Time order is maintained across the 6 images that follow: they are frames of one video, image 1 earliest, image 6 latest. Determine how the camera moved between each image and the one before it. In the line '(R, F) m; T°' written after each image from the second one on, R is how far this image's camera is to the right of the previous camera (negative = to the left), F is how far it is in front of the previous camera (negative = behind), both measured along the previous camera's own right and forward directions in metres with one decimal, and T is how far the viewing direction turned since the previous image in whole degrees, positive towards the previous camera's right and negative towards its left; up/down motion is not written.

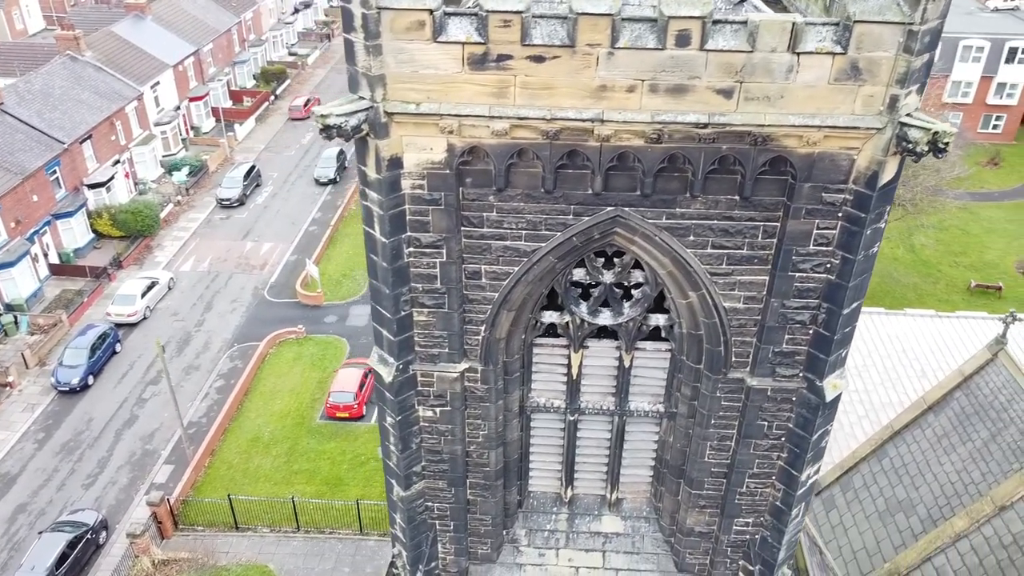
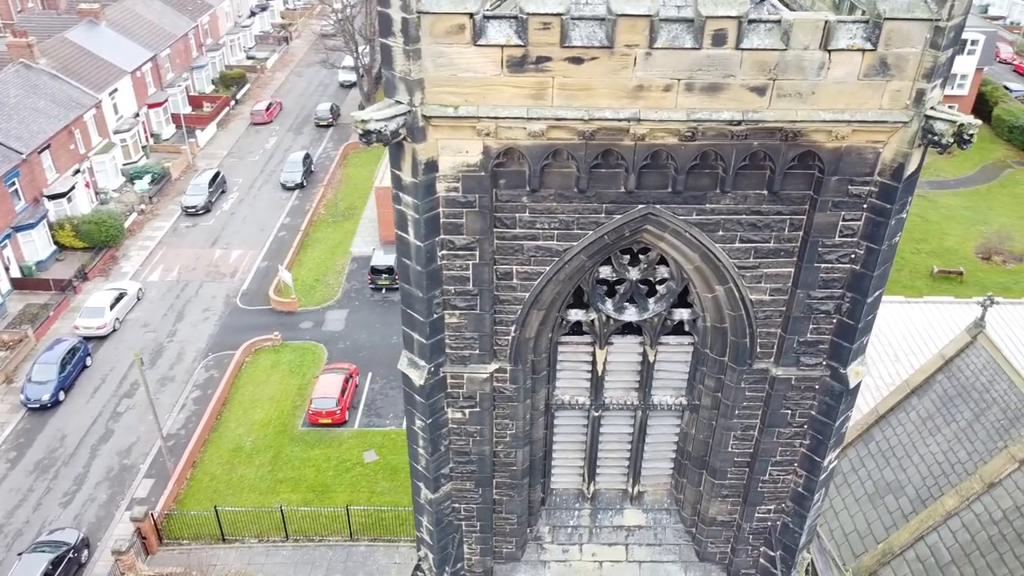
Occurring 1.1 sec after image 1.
(-0.7, 0.0) m; +3°
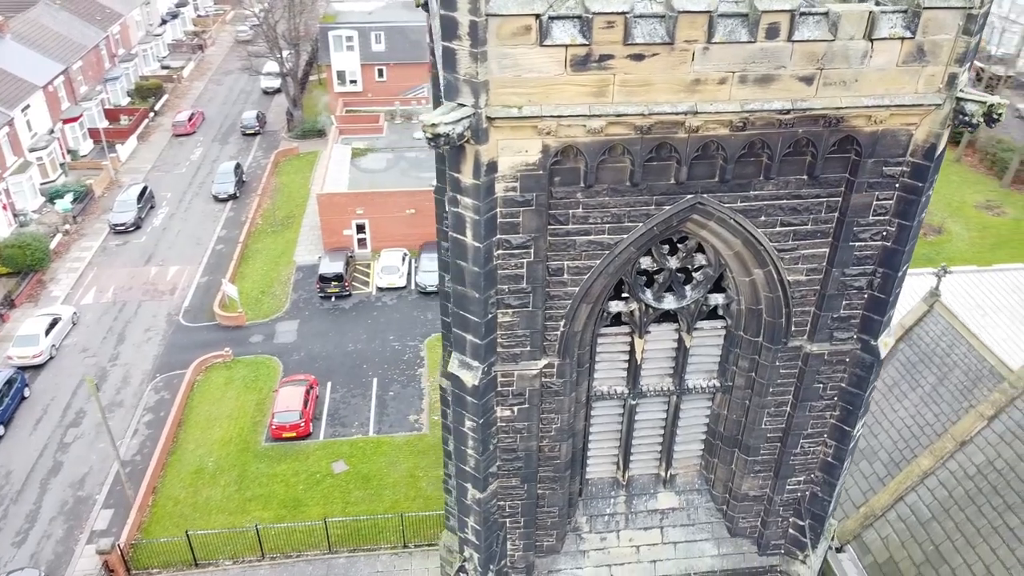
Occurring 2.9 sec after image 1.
(-1.2, 0.0) m; +5°
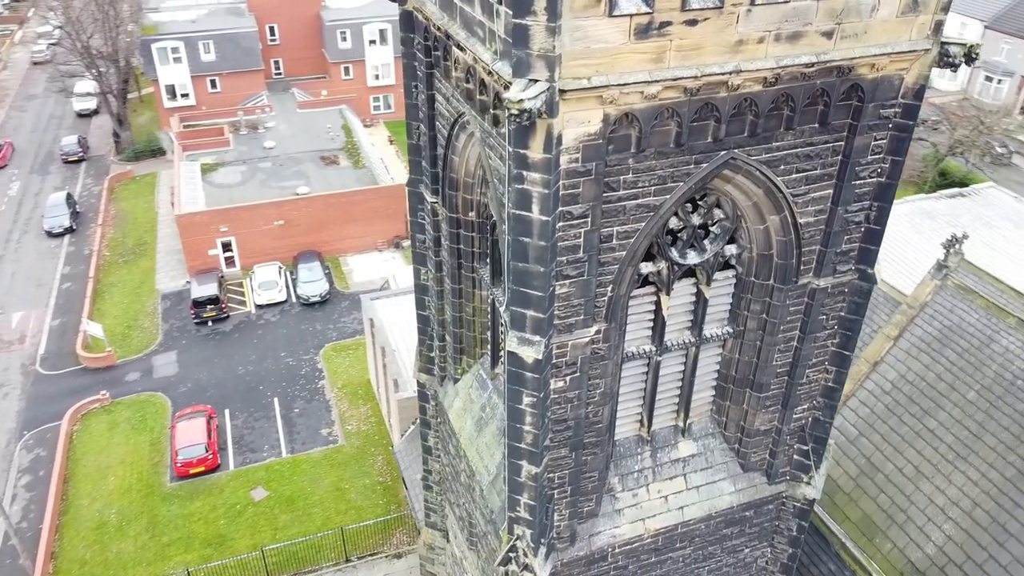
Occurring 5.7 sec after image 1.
(-2.1, +0.1) m; +11°
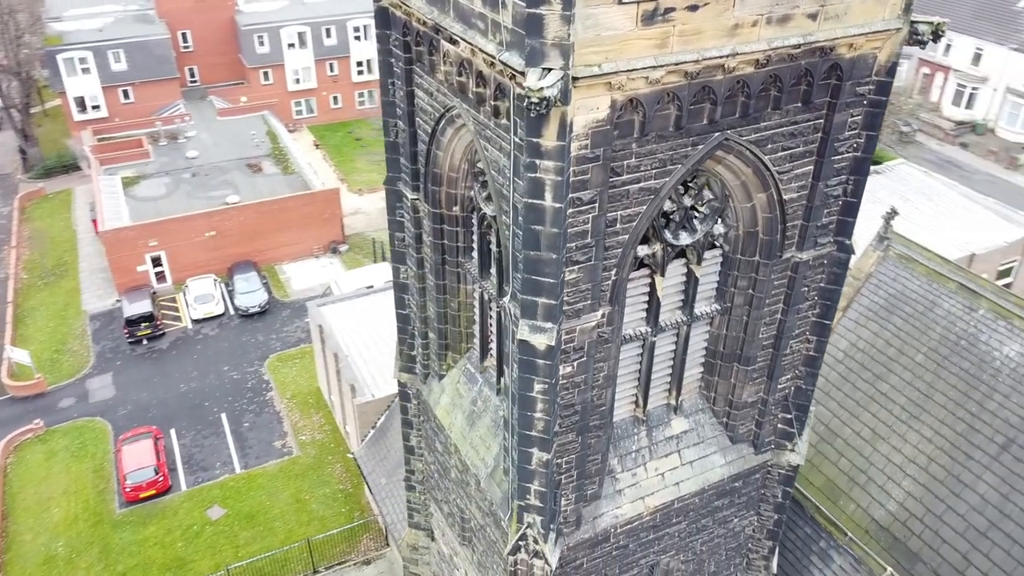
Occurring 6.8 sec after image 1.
(-0.9, 0.0) m; +5°
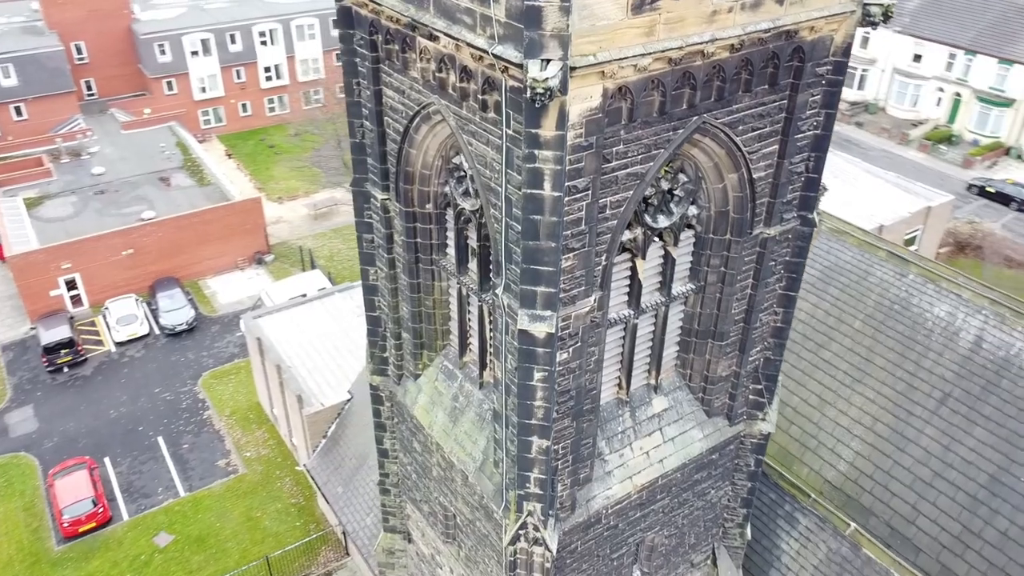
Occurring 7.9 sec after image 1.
(-0.8, -0.1) m; +6°
